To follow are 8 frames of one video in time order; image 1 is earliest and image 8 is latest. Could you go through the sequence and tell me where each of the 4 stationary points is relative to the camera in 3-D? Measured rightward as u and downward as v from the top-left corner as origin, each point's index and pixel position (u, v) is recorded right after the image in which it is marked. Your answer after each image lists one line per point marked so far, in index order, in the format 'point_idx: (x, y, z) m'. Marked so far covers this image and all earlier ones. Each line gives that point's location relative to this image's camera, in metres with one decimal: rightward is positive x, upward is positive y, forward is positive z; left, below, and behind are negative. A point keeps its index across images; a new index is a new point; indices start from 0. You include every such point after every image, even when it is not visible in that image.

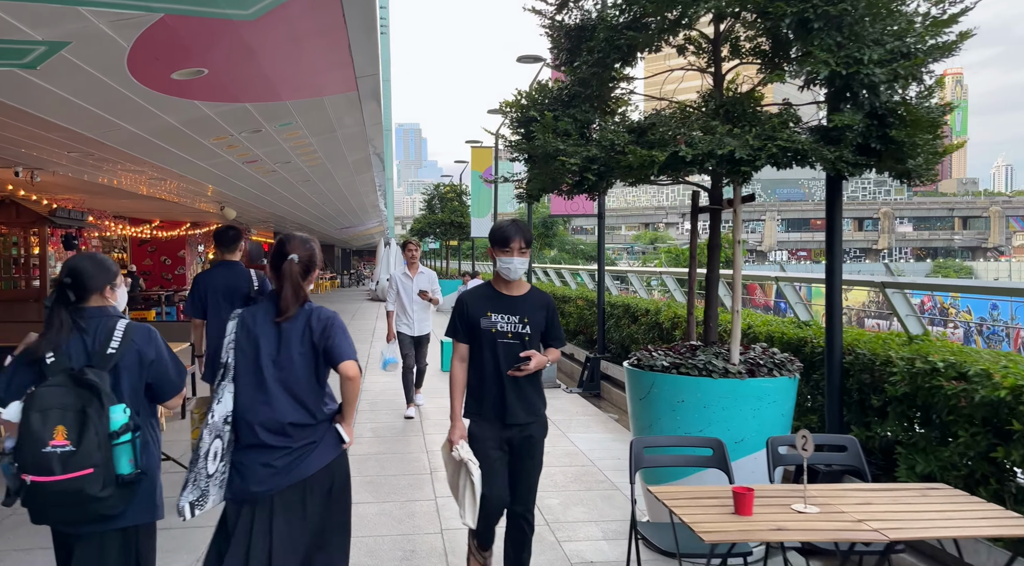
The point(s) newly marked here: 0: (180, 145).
0: (-3.8, +1.6, +7.6) m
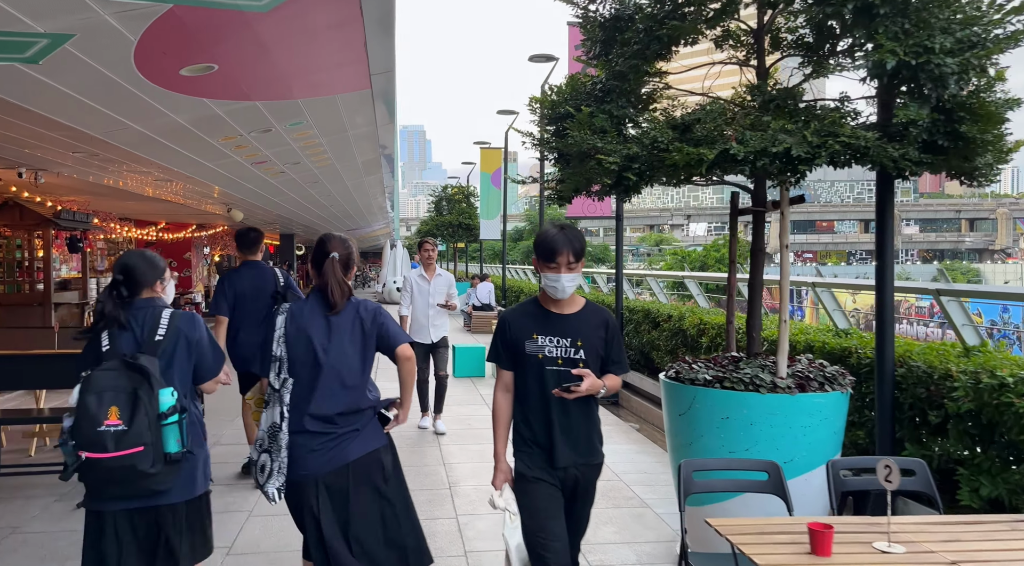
0: (-3.6, +1.5, +7.4) m
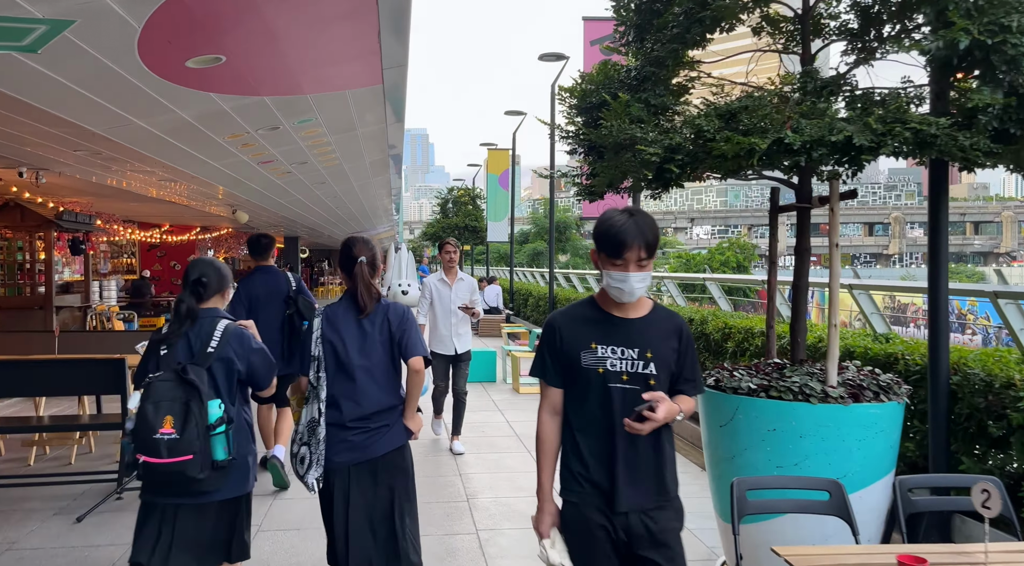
0: (-3.5, +1.5, +7.2) m
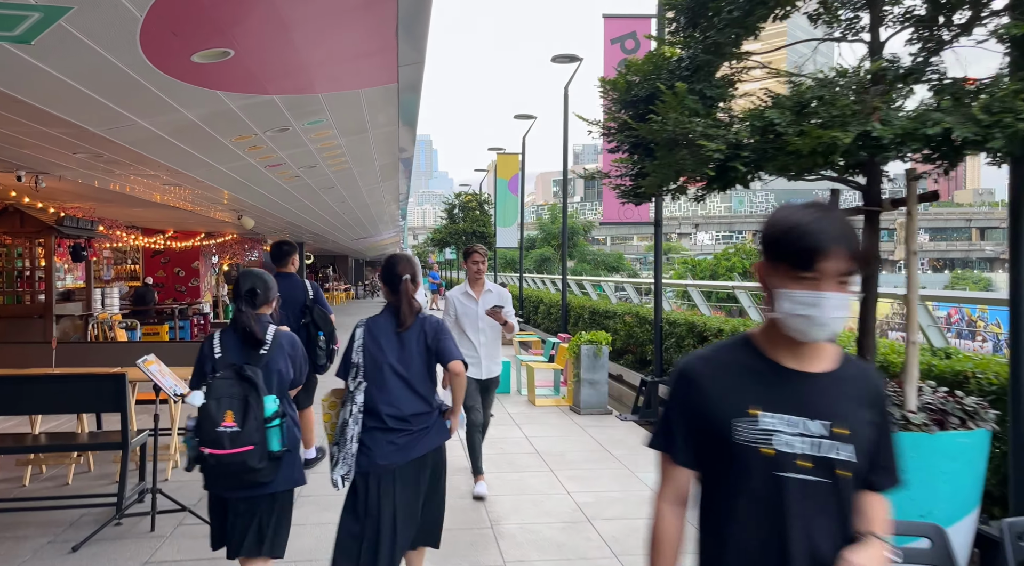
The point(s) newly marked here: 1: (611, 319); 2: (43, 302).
0: (-3.3, +1.4, +6.9) m
1: (+1.6, -0.6, +10.6) m
2: (-6.8, -0.3, +9.7) m
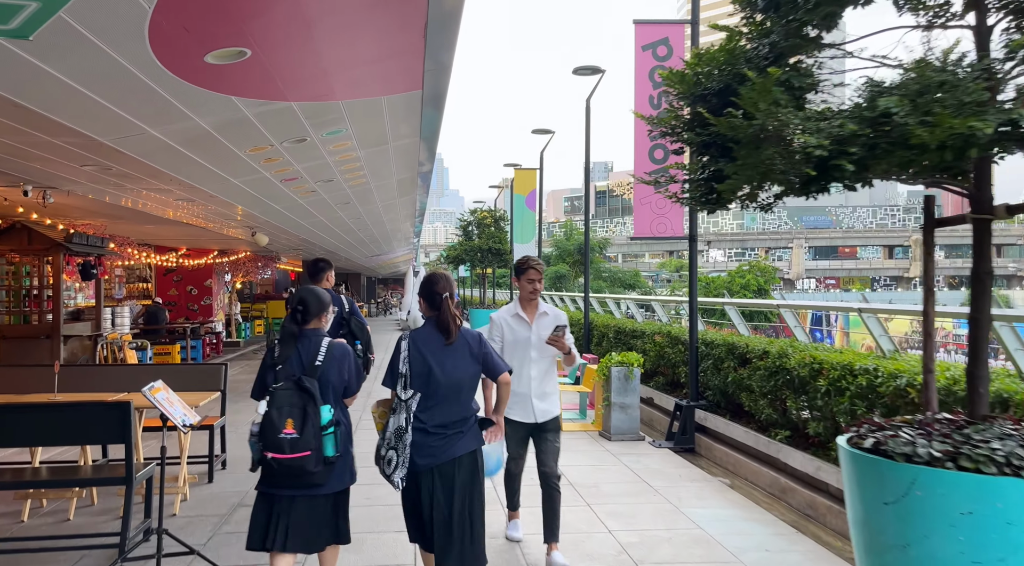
0: (-3.0, +1.2, +6.6) m
1: (+1.9, -0.9, +10.1) m
2: (-6.5, -0.5, +9.4) m
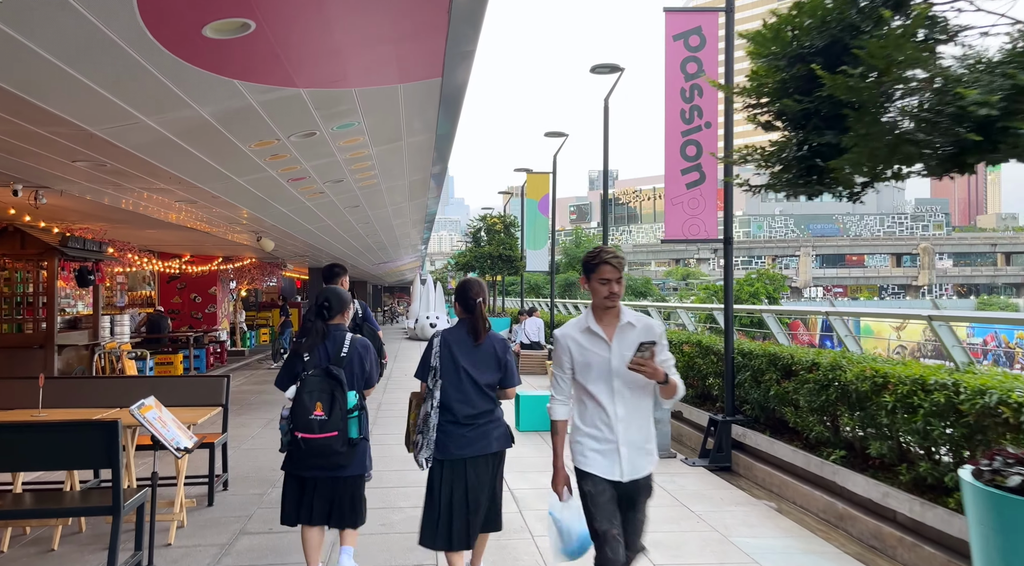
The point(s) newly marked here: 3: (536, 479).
0: (-2.7, +1.2, +6.1) m
1: (+2.2, -1.0, +9.6) m
2: (-6.3, -0.6, +8.9) m
3: (+0.2, -1.9, +6.5) m
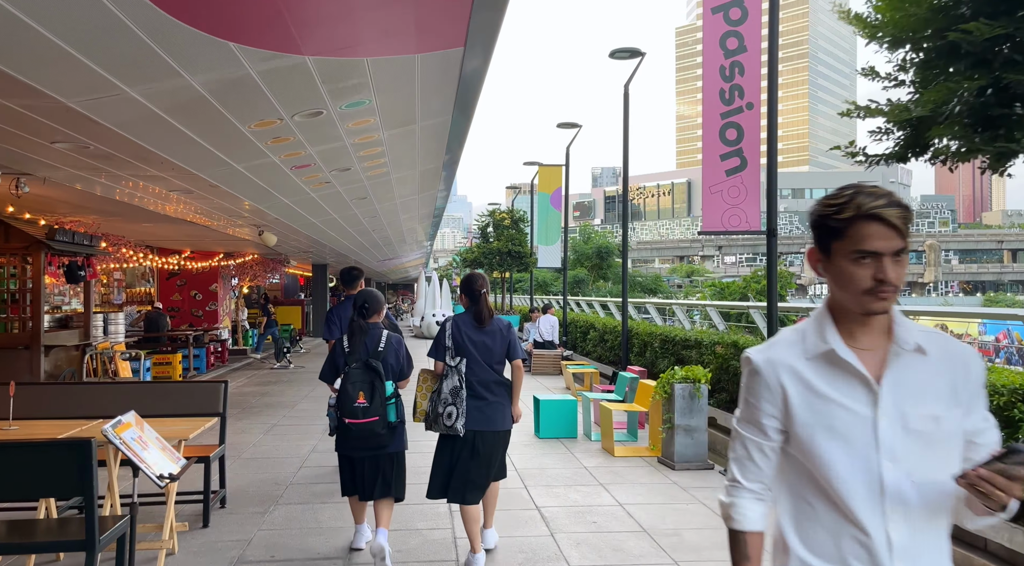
0: (-2.5, +1.2, +5.5) m
1: (+2.4, -0.9, +9.0) m
2: (-6.0, -0.6, +8.3) m
3: (+0.5, -1.9, +5.9) m
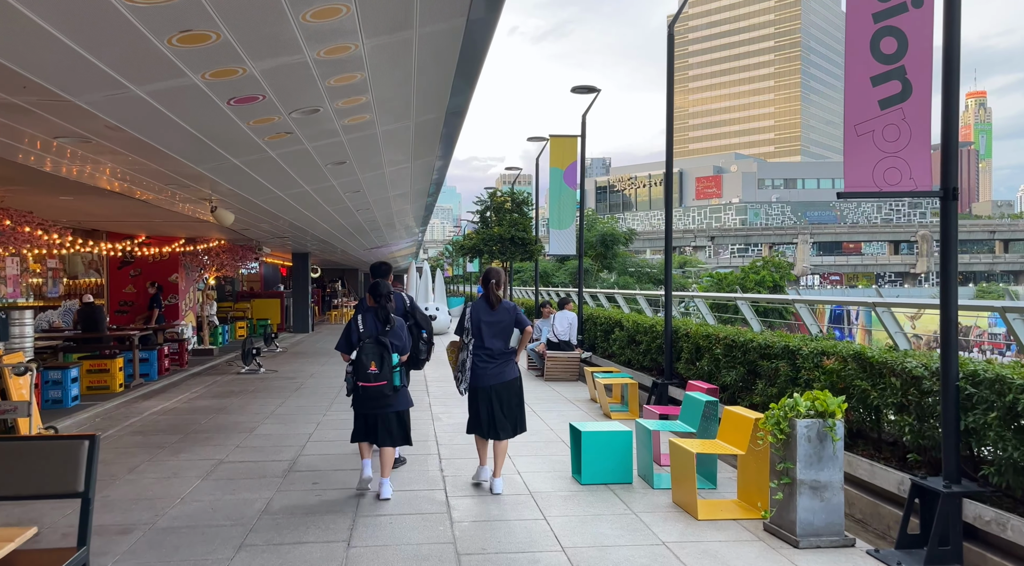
0: (-2.2, +1.3, +3.2) m
1: (+2.7, -0.8, +6.7) m
2: (-5.7, -0.5, +6.0) m
3: (+0.8, -1.8, +3.6) m
